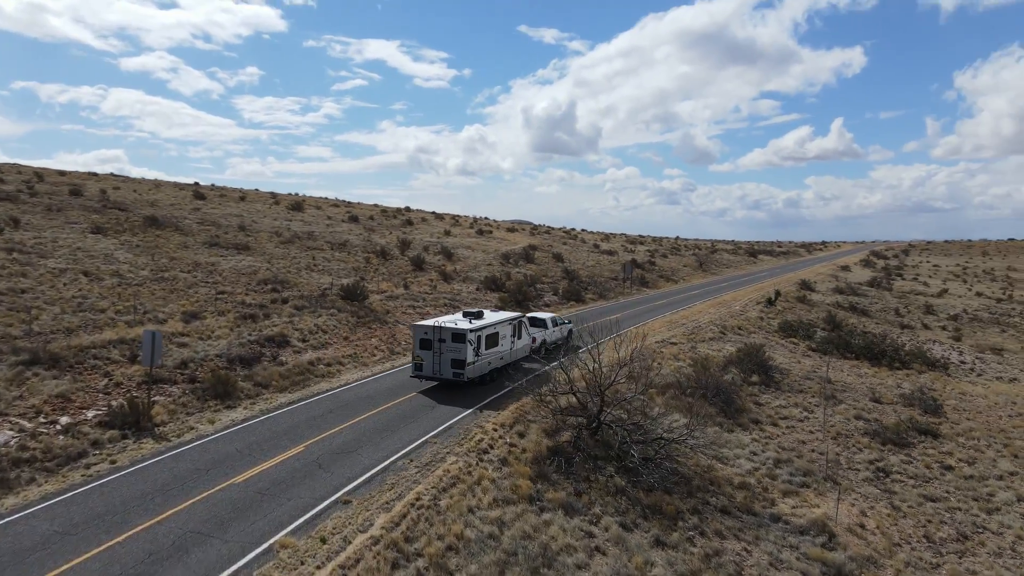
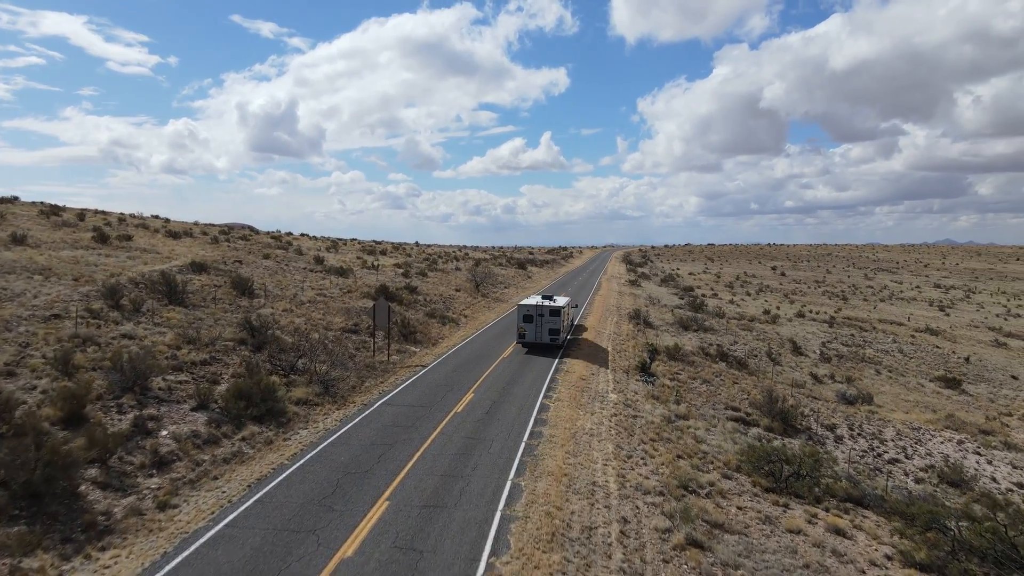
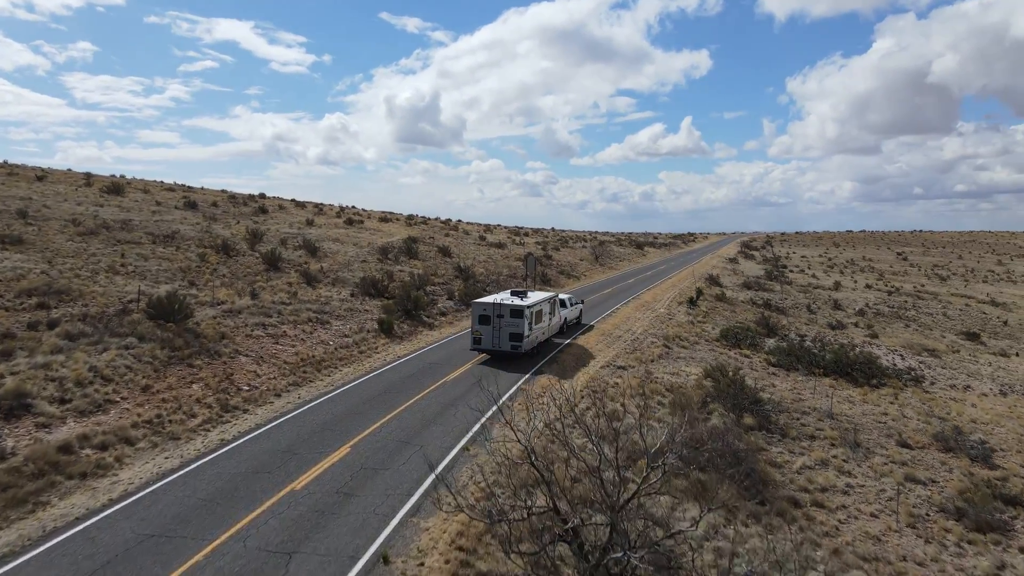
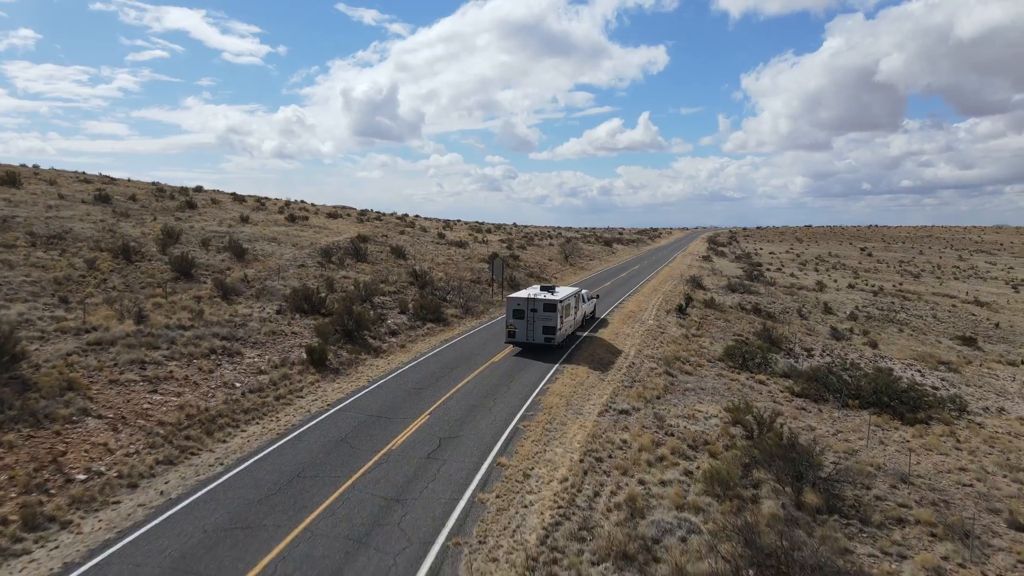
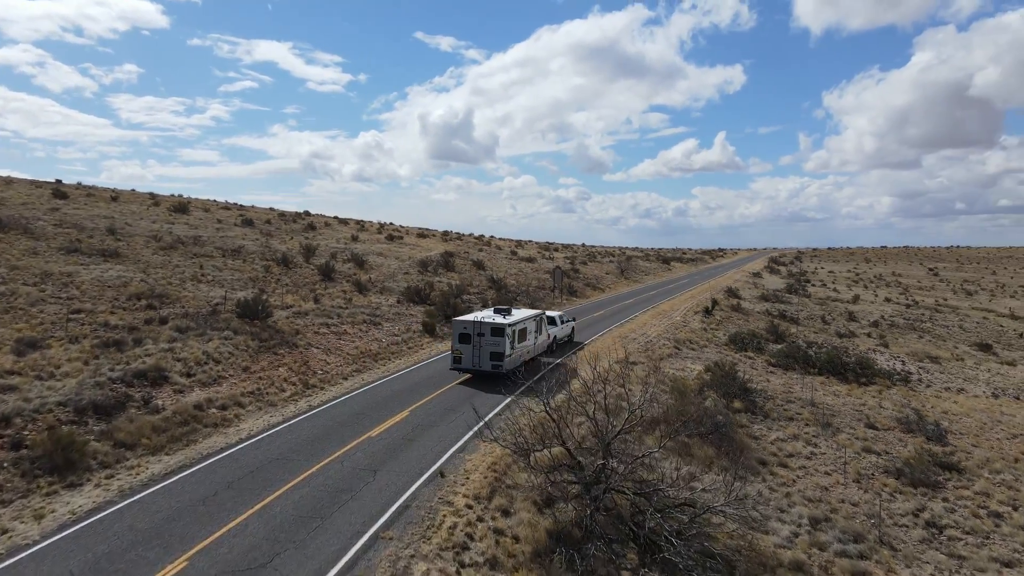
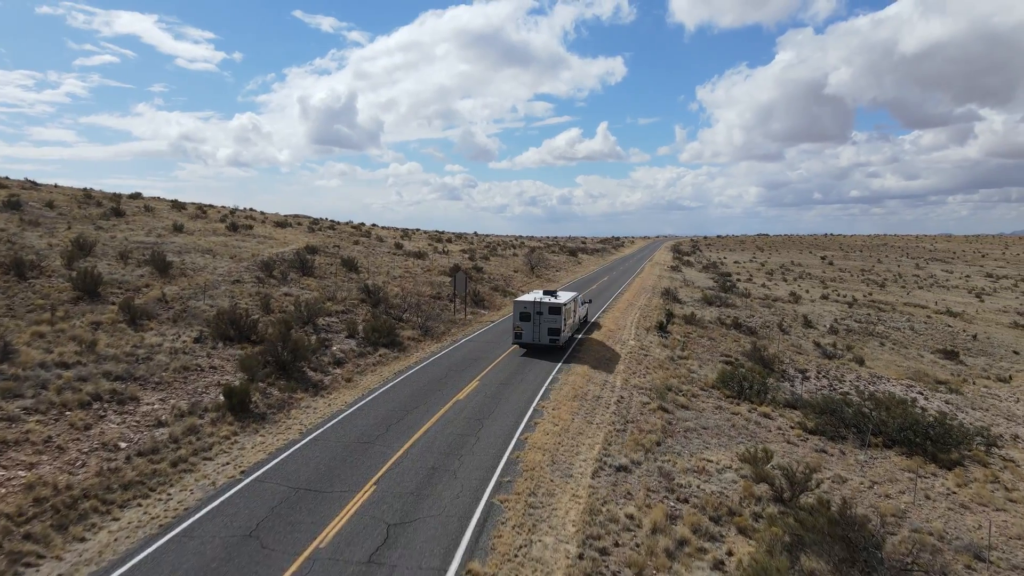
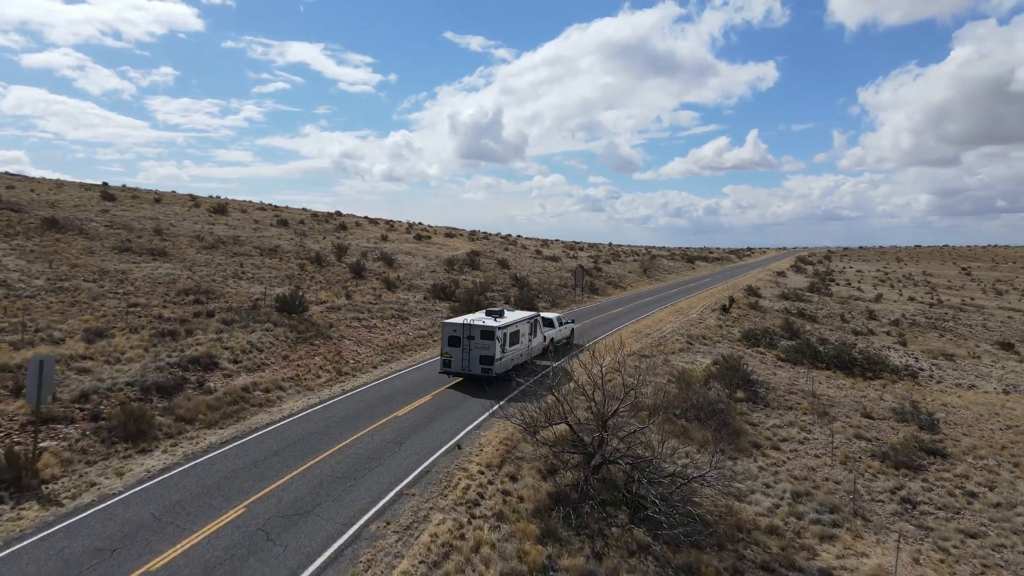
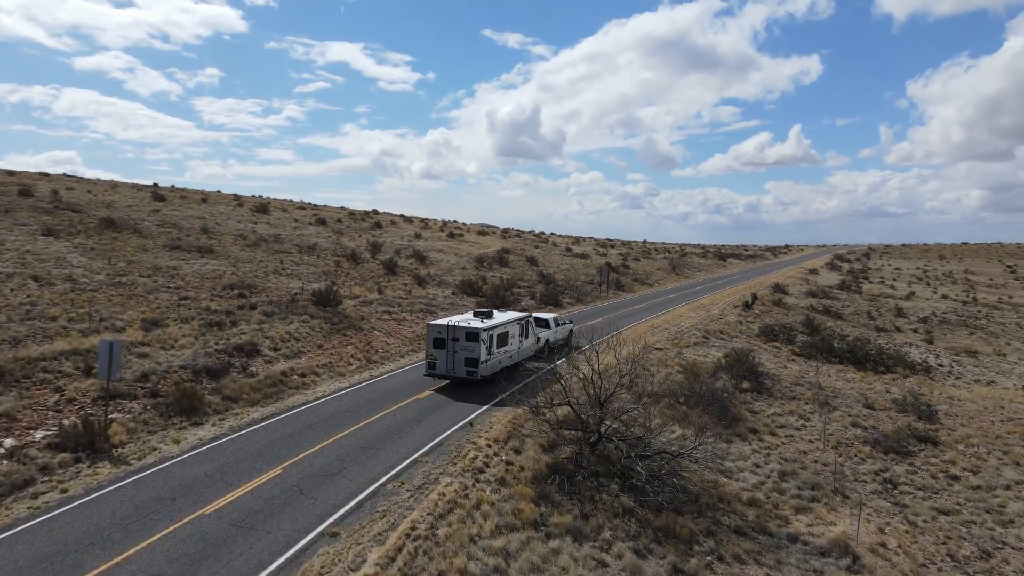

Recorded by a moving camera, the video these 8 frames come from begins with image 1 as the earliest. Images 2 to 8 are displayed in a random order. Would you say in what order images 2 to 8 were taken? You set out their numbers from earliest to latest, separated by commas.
8, 7, 5, 3, 4, 6, 2
